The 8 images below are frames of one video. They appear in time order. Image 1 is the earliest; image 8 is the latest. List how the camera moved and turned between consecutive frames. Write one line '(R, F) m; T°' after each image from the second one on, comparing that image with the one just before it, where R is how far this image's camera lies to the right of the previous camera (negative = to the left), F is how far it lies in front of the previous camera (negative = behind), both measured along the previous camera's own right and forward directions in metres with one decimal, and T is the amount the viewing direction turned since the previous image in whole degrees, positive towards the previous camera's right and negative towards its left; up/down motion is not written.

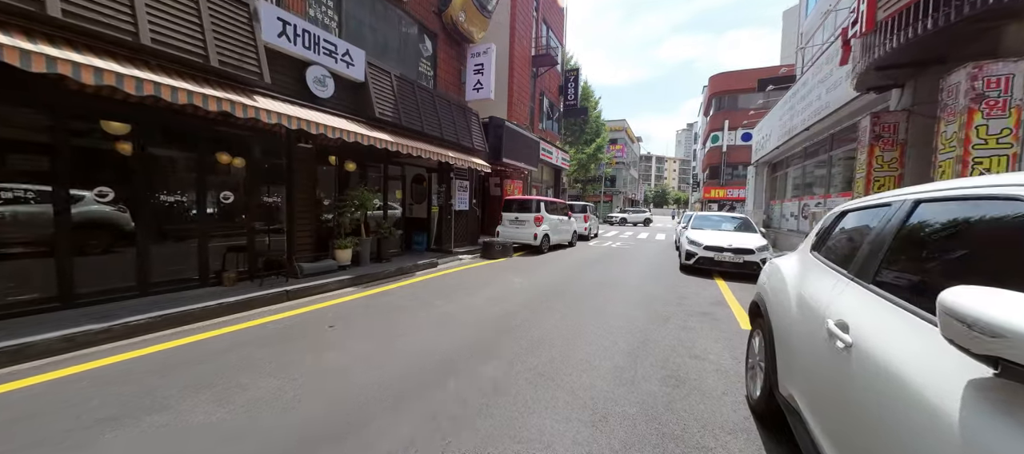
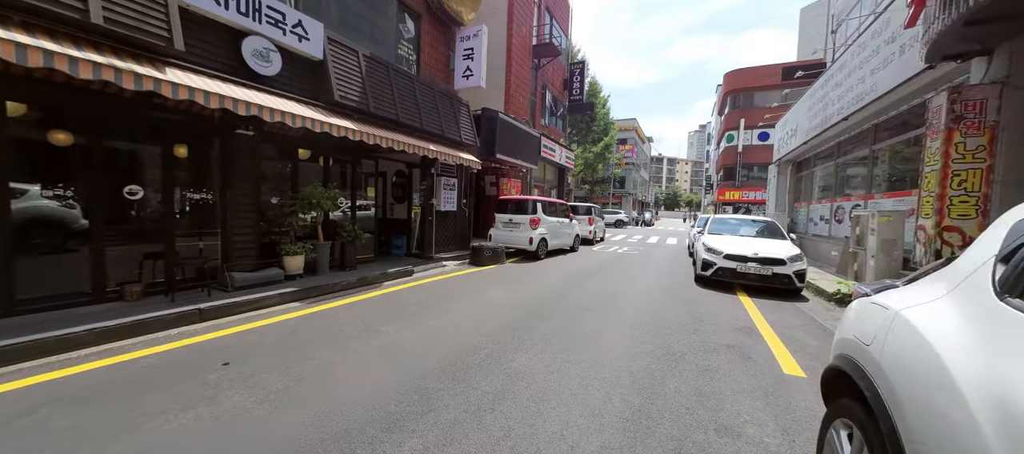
(+0.5, +1.2) m; -2°
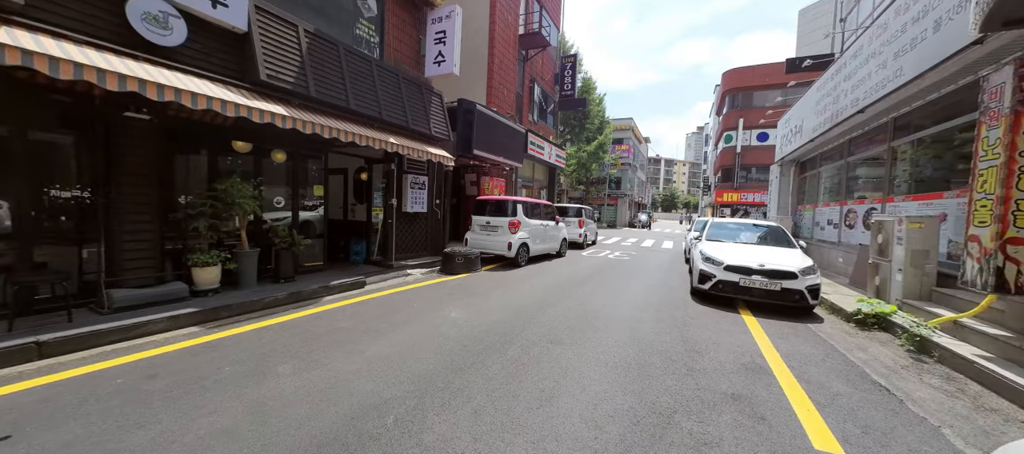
(+0.6, +1.0) m; 0°
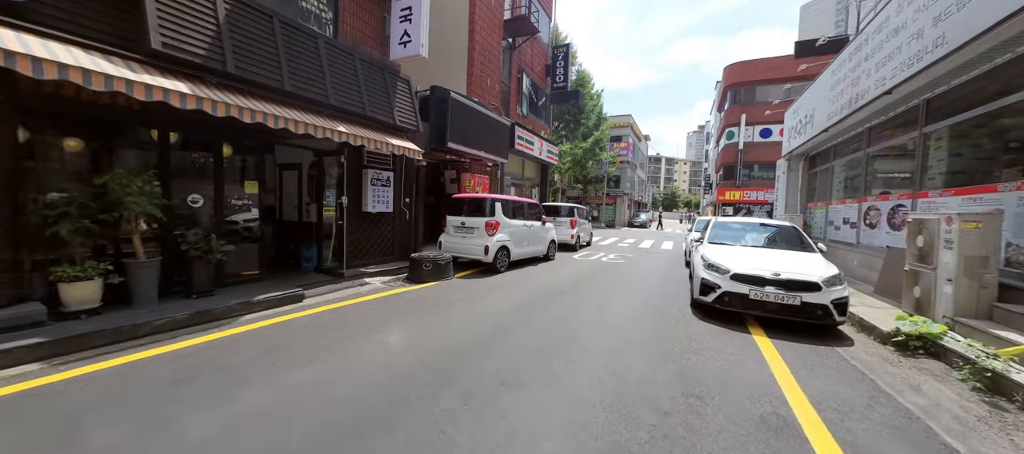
(+0.6, +1.1) m; 0°
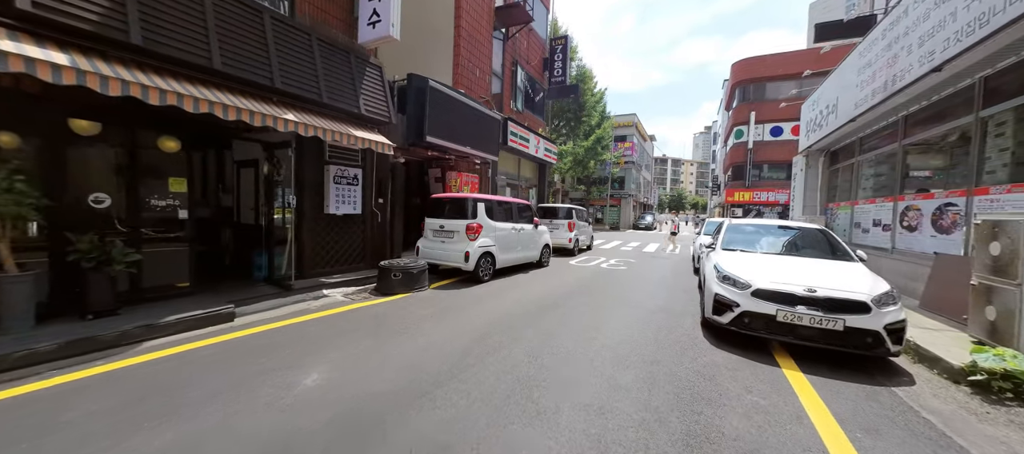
(+0.5, +1.0) m; -1°
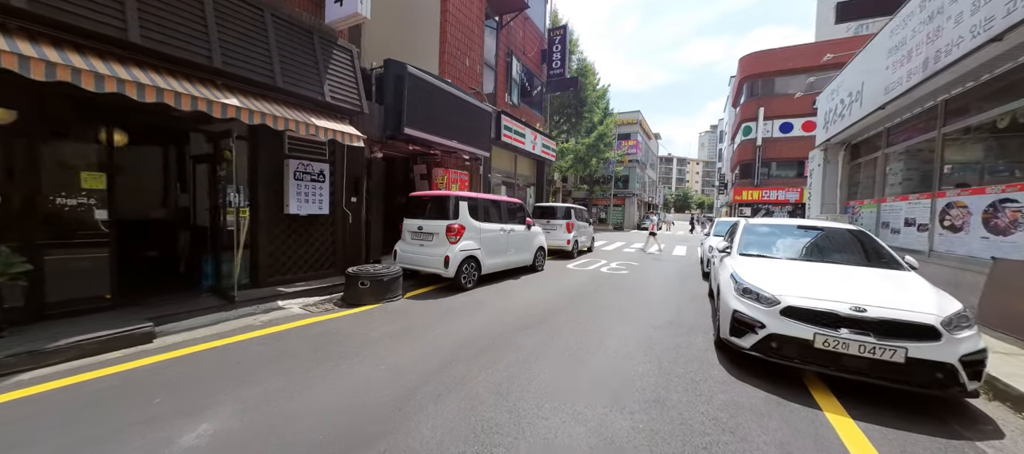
(+0.4, +0.8) m; -1°
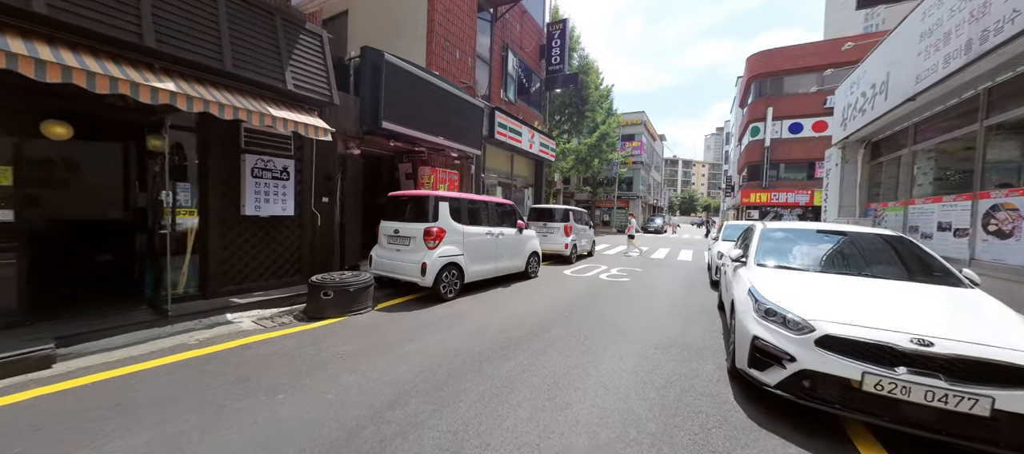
(+0.3, +0.7) m; -1°
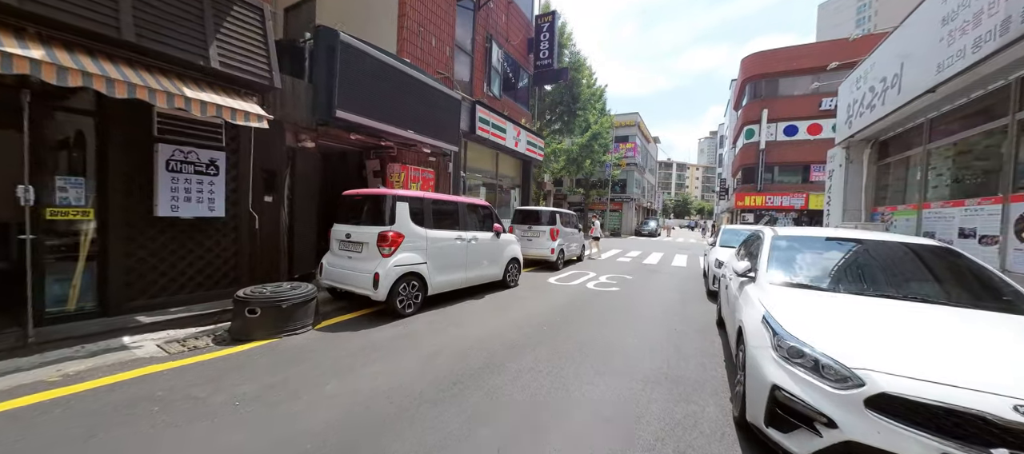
(+0.4, +0.8) m; +1°
